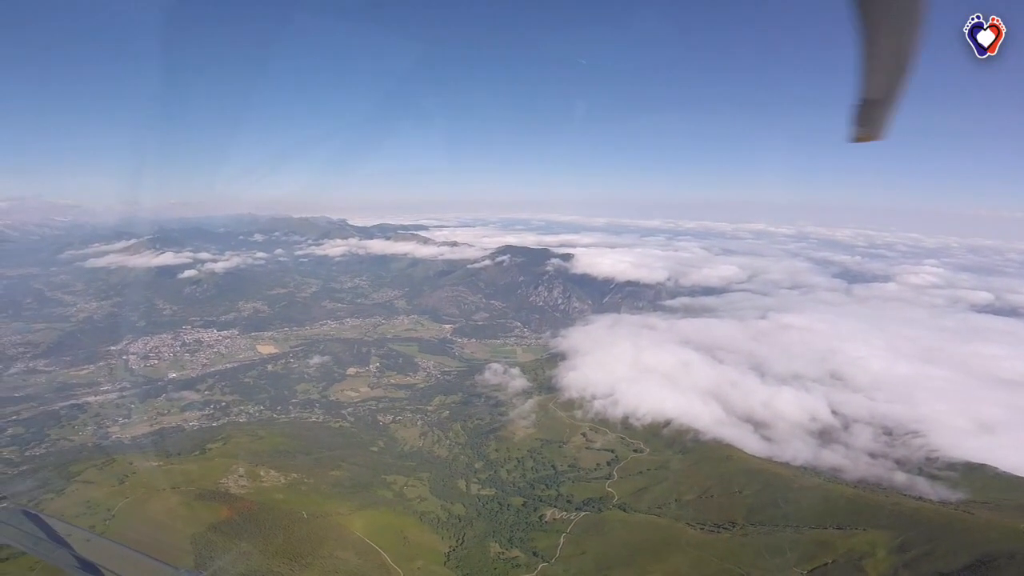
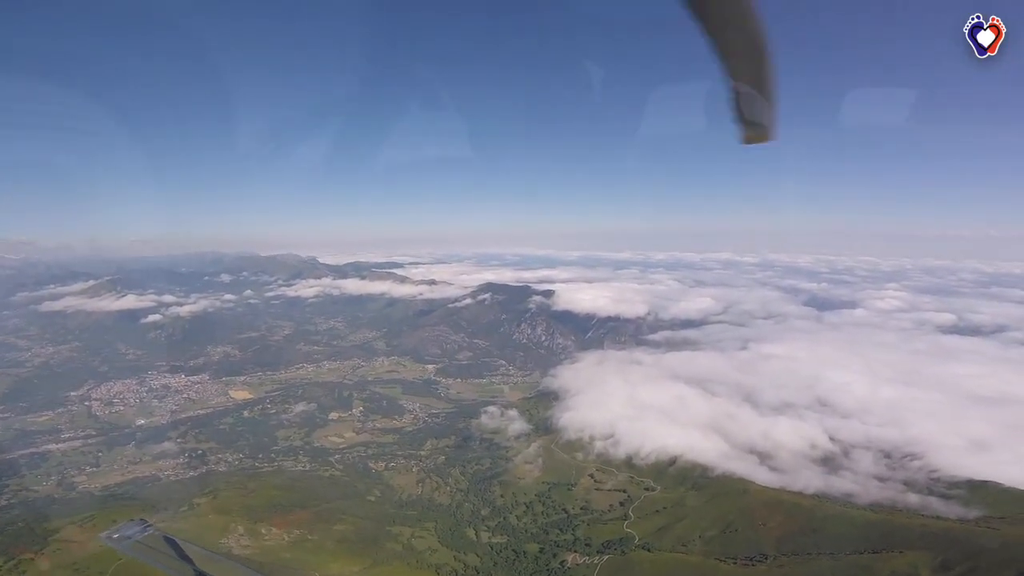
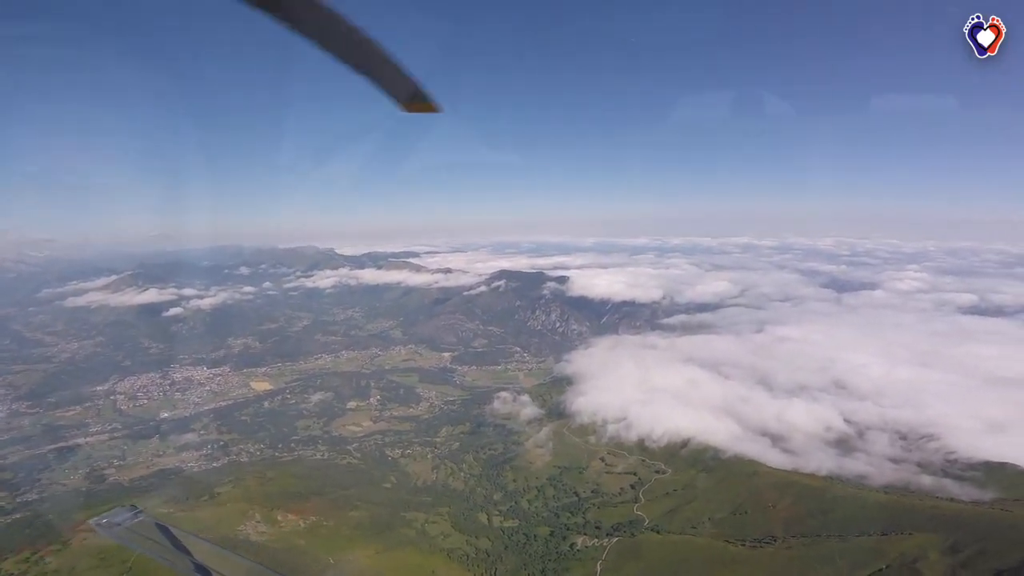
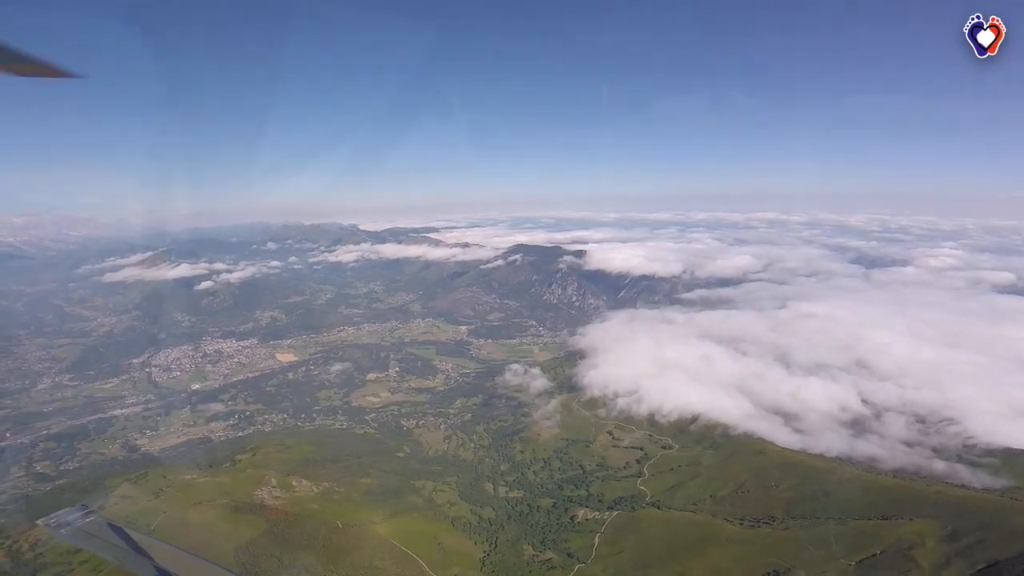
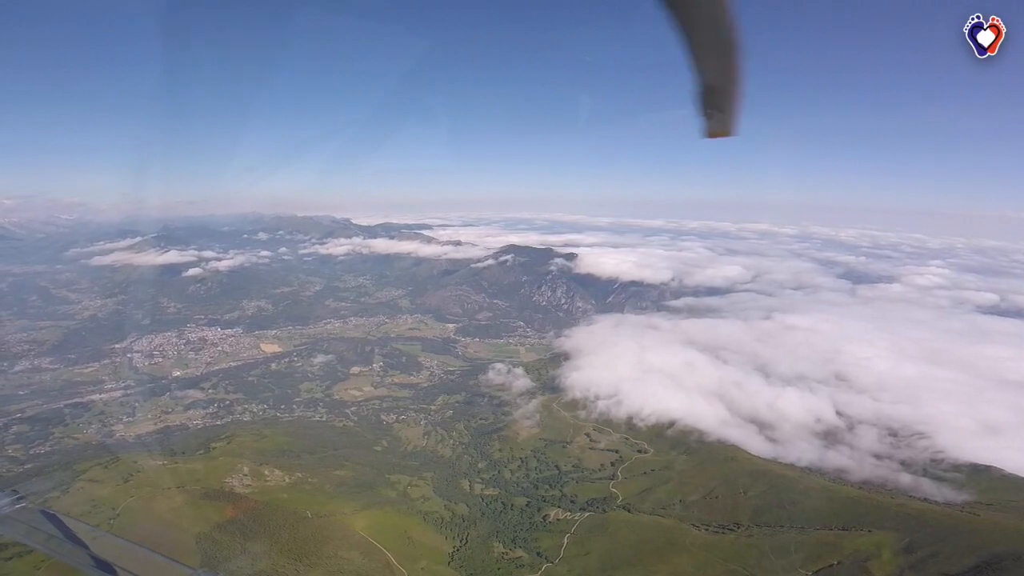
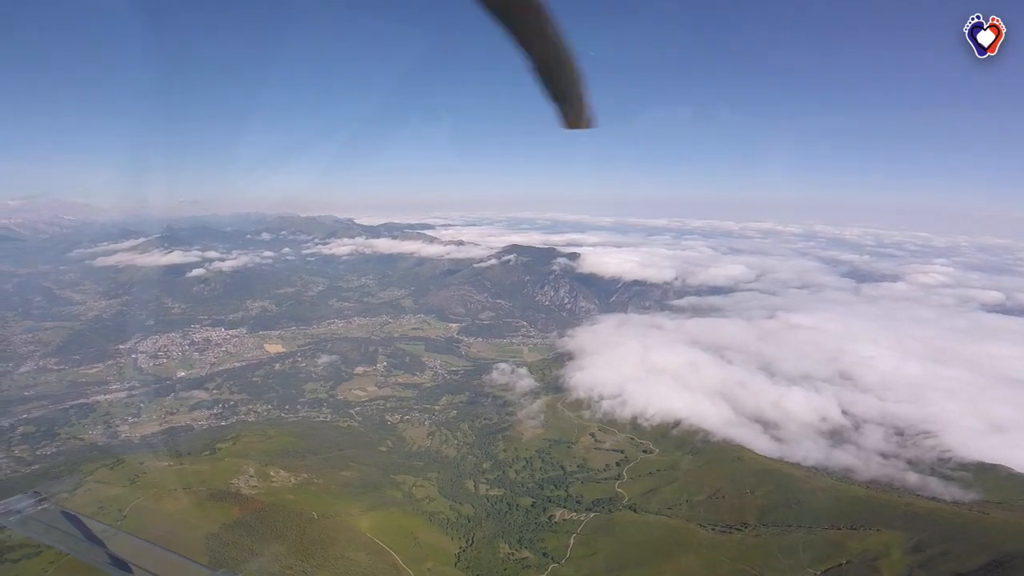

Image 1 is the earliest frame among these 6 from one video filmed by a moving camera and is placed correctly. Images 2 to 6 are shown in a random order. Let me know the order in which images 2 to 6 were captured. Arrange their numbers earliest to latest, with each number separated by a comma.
5, 6, 4, 3, 2
